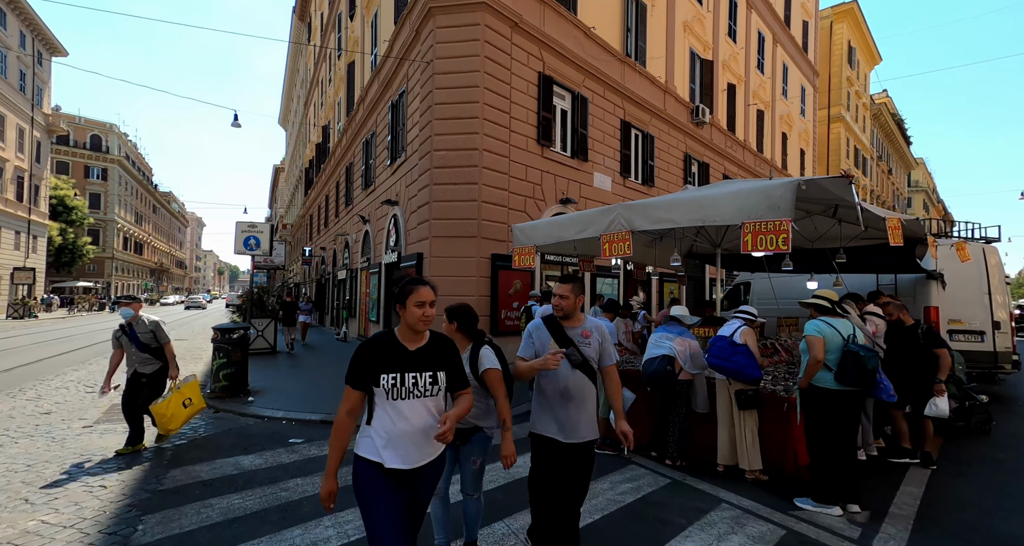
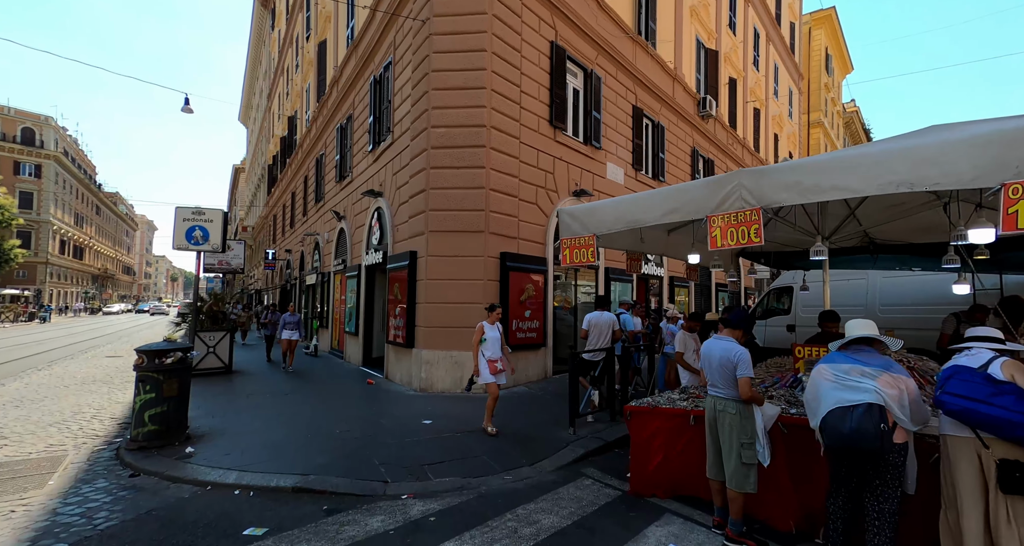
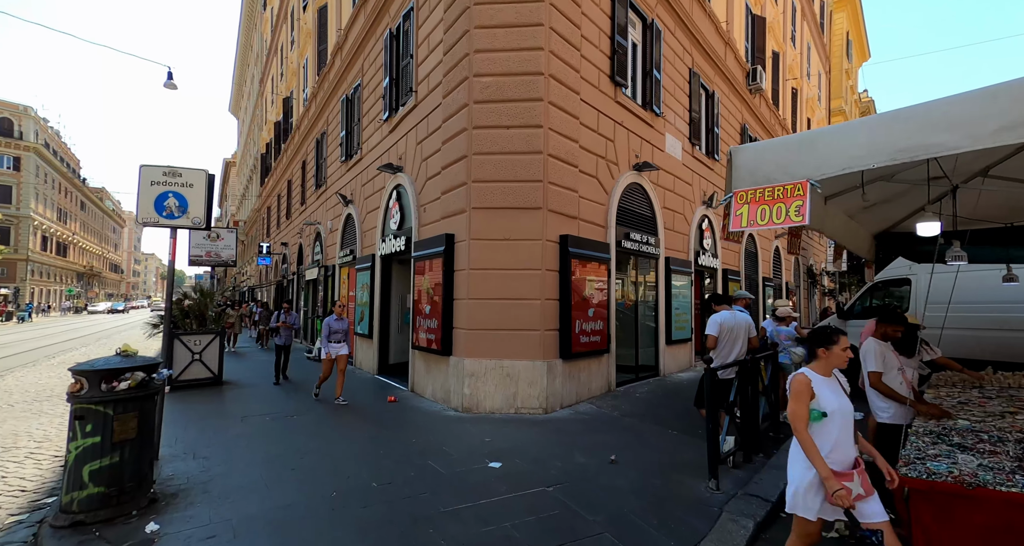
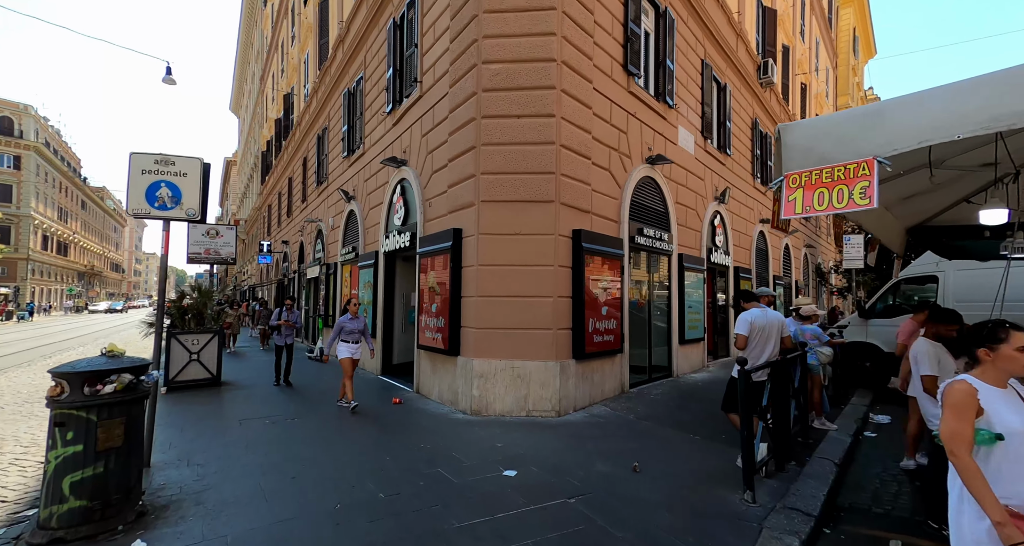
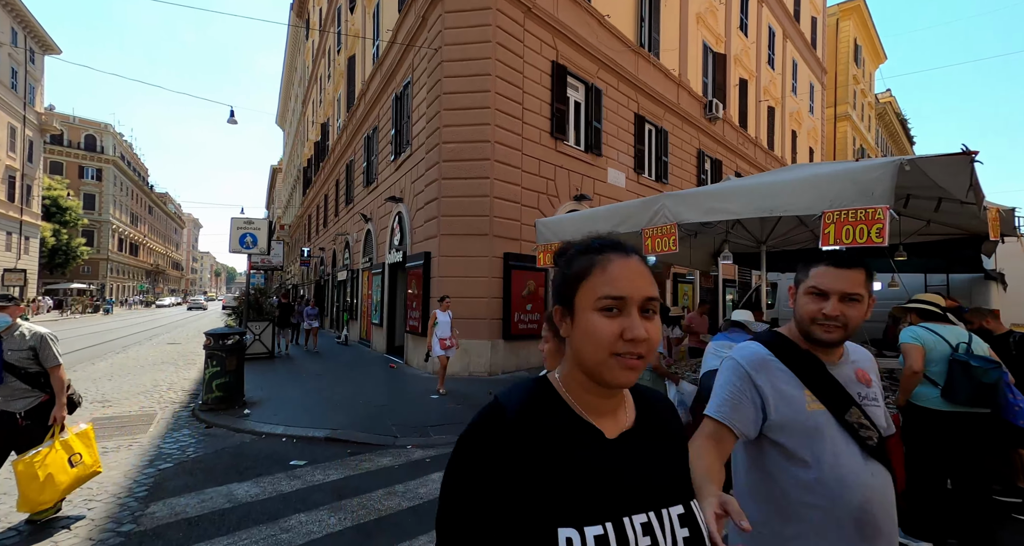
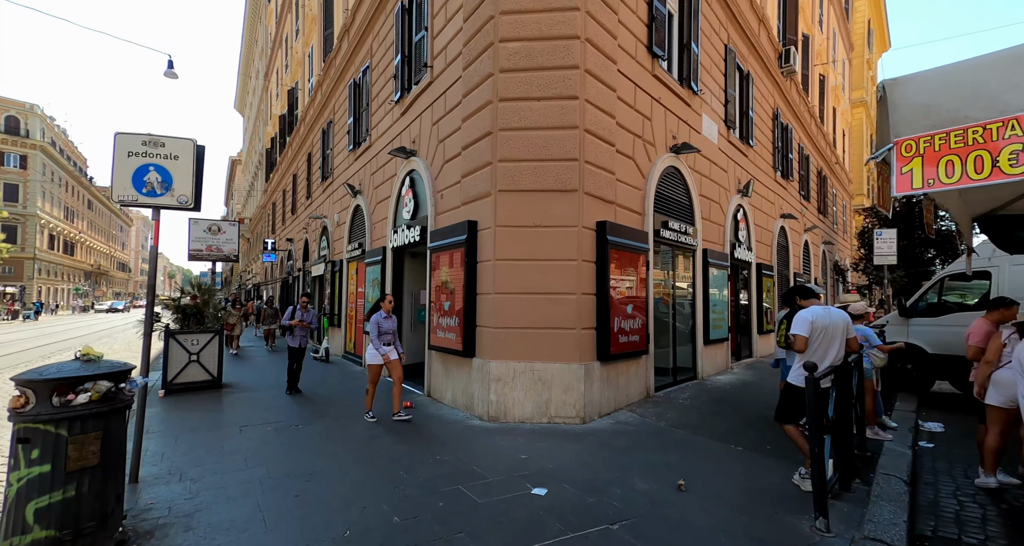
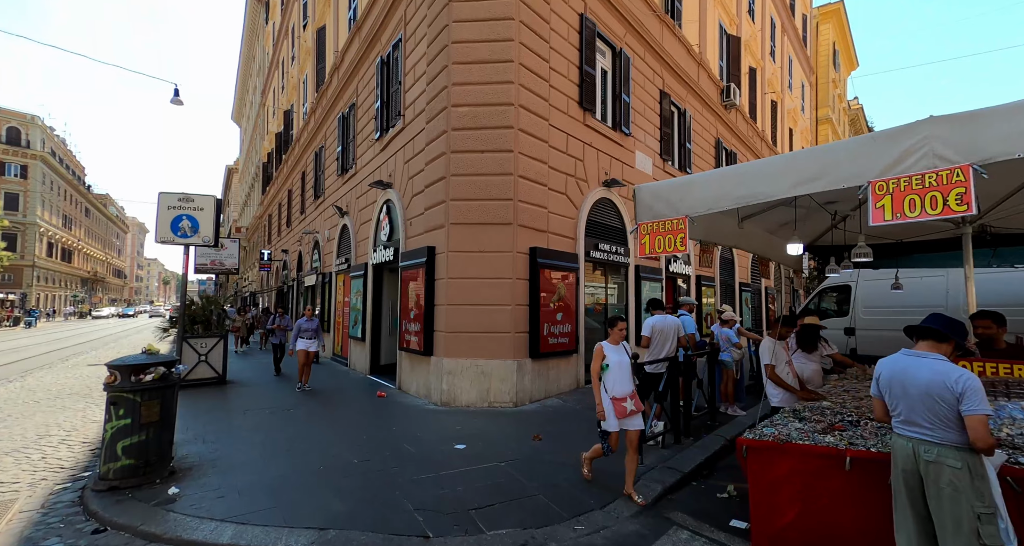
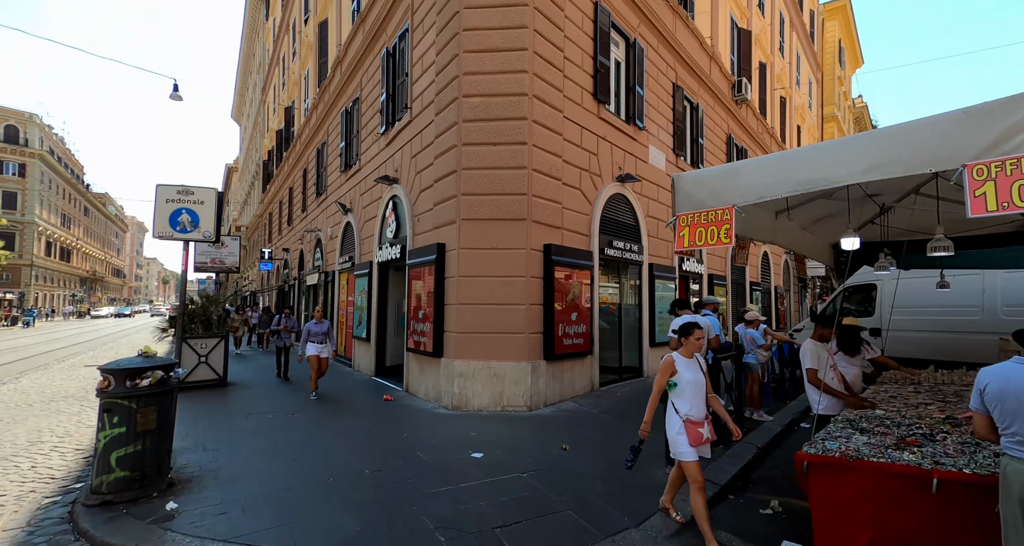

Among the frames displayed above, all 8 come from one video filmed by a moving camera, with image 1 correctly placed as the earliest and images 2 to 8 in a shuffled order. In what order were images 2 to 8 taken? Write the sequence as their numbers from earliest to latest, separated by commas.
5, 2, 7, 8, 3, 4, 6
